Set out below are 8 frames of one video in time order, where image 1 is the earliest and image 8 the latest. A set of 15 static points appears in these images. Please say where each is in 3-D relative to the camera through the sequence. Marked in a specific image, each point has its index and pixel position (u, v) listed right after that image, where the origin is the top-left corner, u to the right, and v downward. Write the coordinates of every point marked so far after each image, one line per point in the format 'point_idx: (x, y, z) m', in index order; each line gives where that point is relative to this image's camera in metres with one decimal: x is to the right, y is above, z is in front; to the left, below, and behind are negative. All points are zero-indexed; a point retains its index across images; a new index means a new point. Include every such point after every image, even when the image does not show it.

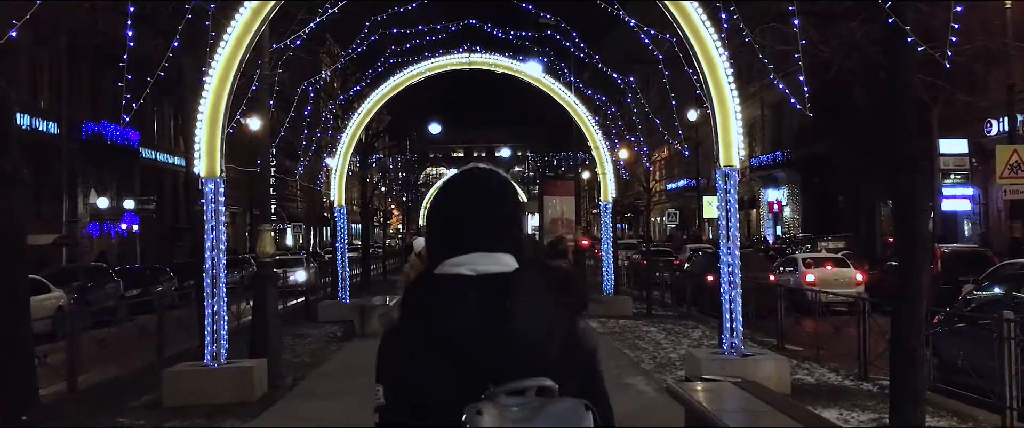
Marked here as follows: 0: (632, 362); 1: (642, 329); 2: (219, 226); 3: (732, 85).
0: (+1.6, -2.0, +11.4) m
1: (+2.4, -2.1, +15.7) m
2: (-3.3, -0.1, +9.6) m
3: (+2.4, +1.4, +9.4) m
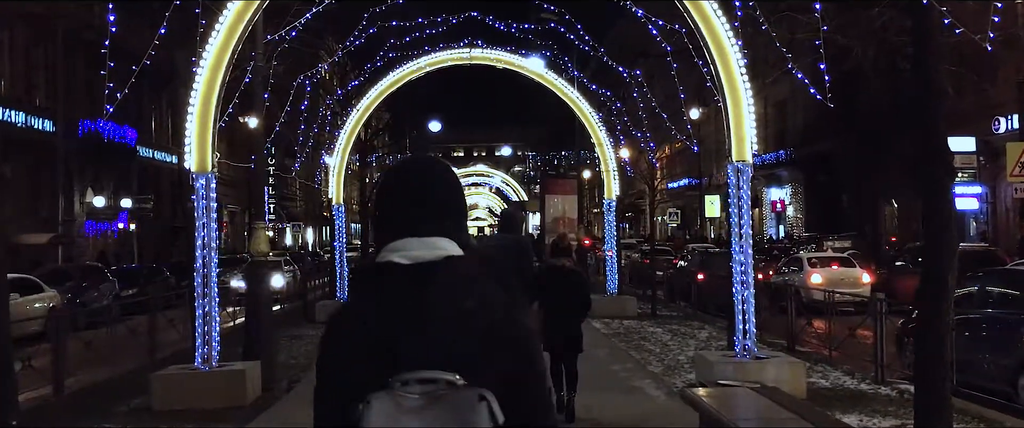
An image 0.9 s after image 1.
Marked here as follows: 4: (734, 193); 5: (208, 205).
0: (+1.7, -1.9, +11.0) m
1: (+2.4, -2.1, +15.3) m
2: (-3.2, -0.1, +9.2) m
3: (+2.5, +1.4, +9.0) m
4: (+2.4, +0.2, +9.2) m
5: (-3.3, +0.1, +9.2) m
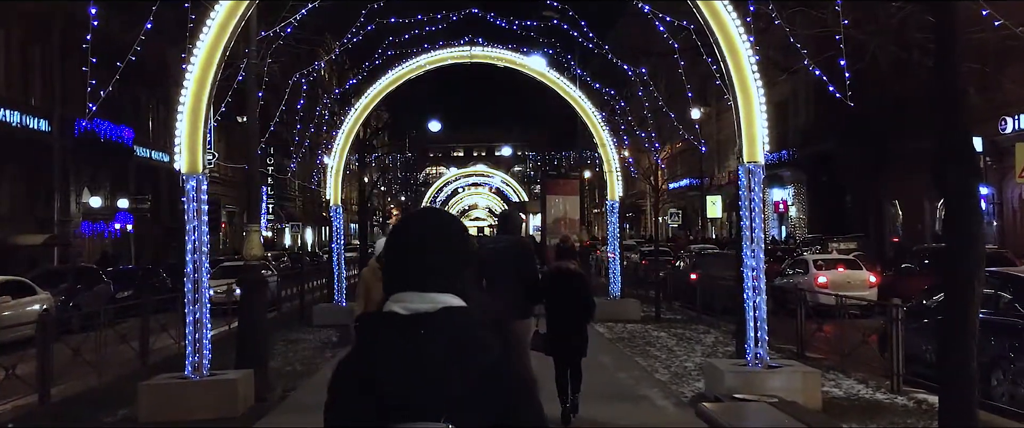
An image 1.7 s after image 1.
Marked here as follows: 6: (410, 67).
0: (+1.7, -2.0, +10.7) m
1: (+2.4, -2.1, +15.0) m
2: (-3.2, -0.1, +8.8) m
3: (+2.5, +1.4, +8.7) m
4: (+2.4, +0.2, +8.9) m
5: (-3.2, +0.1, +8.8) m
6: (-1.9, +2.7, +16.0) m
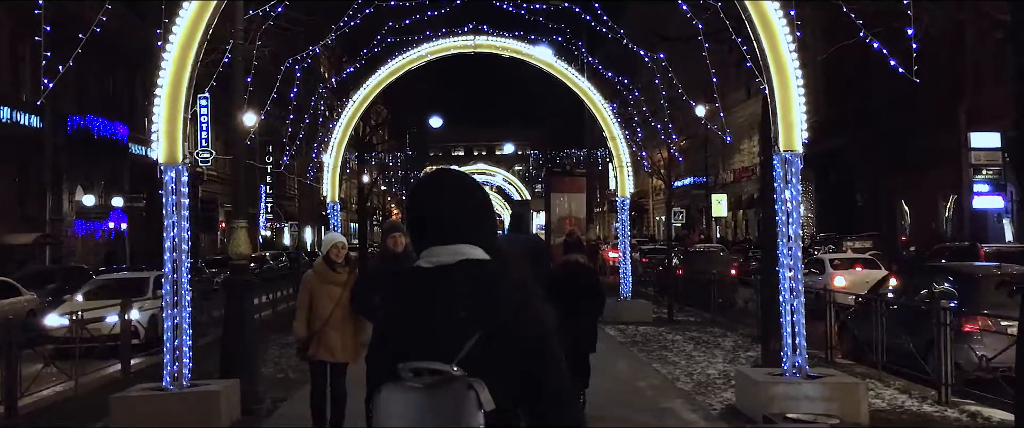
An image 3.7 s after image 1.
0: (+1.8, -1.9, +9.9) m
1: (+2.6, -2.1, +14.2) m
2: (-3.1, -0.1, +8.0) m
3: (+2.6, +1.4, +7.9) m
4: (+2.6, +0.2, +8.1) m
5: (-3.1, +0.1, +8.0) m
6: (-1.8, +2.8, +15.2) m
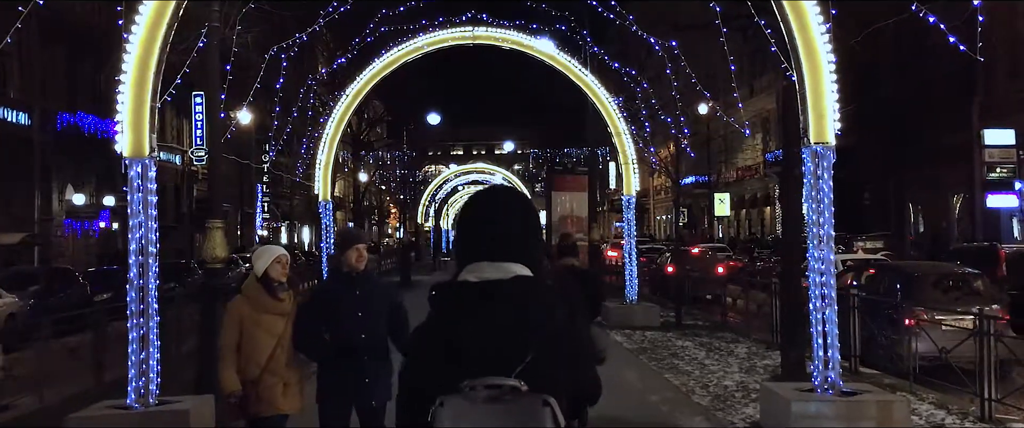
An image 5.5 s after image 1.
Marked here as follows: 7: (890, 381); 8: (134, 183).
0: (+1.8, -1.9, +9.1) m
1: (+2.6, -2.0, +13.4) m
2: (-3.1, -0.1, +7.3) m
3: (+2.6, +1.4, +7.1) m
4: (+2.6, +0.3, +7.3) m
5: (-3.1, +0.1, +7.3) m
6: (-1.8, +2.8, +14.4) m
7: (+4.5, -2.0, +10.1) m
8: (-3.2, +0.3, +7.2) m
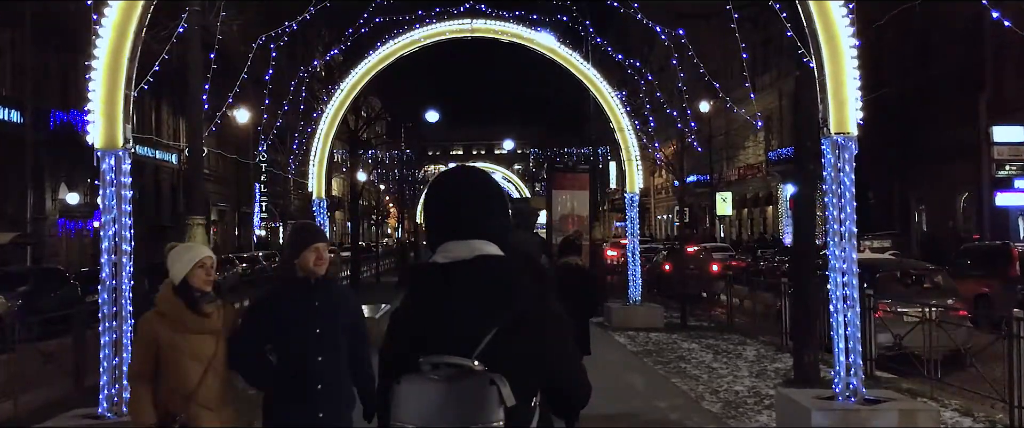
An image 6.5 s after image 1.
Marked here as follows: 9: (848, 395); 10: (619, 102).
0: (+1.8, -1.9, +8.7) m
1: (+2.6, -2.0, +13.0) m
2: (-3.1, 0.0, +6.8) m
3: (+2.6, +1.5, +6.6) m
4: (+2.6, +0.3, +6.8) m
5: (-3.1, +0.2, +6.8) m
6: (-1.8, +2.8, +14.0) m
7: (+4.5, -1.9, +9.6) m
8: (-3.2, +0.3, +6.8) m
9: (+2.7, -1.4, +6.8) m
10: (+2.0, +2.1, +15.8) m
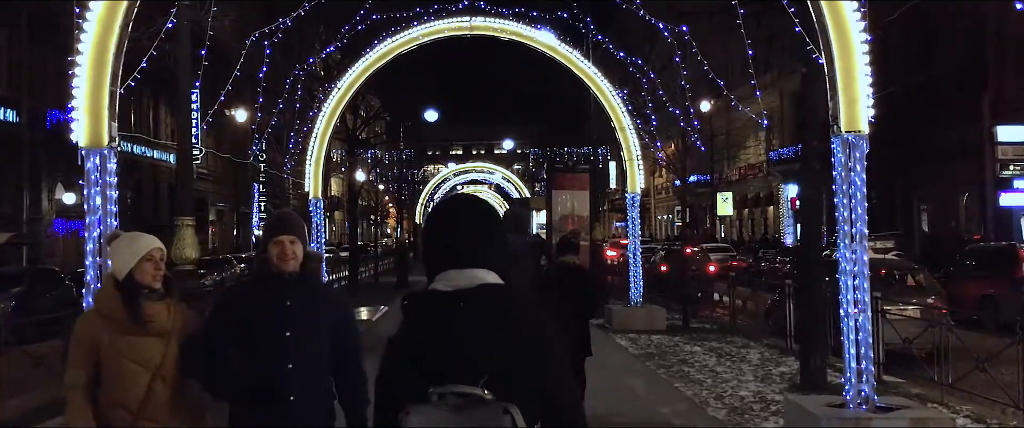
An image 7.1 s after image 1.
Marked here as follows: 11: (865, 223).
0: (+1.8, -1.9, +8.4) m
1: (+2.6, -2.0, +12.7) m
2: (-3.1, 0.0, +6.6) m
3: (+2.6, +1.5, +6.4) m
4: (+2.6, +0.3, +6.6) m
5: (-3.1, +0.2, +6.6) m
6: (-1.8, +2.8, +13.7) m
7: (+4.5, -1.9, +9.4) m
8: (-3.2, +0.3, +6.5) m
9: (+2.7, -1.4, +6.5) m
10: (+2.0, +2.1, +15.5) m
11: (+2.7, -0.1, +6.5) m
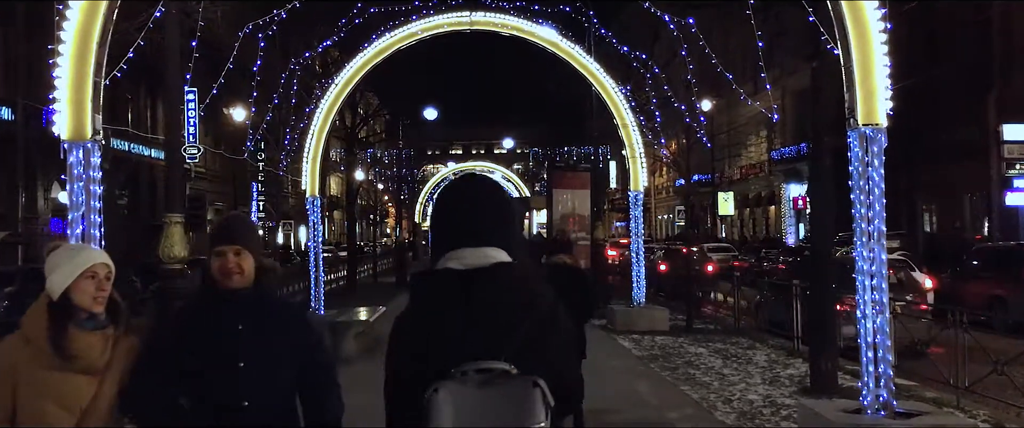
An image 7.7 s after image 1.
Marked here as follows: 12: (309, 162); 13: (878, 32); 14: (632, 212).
0: (+1.8, -1.9, +8.1) m
1: (+2.6, -2.0, +12.4) m
2: (-3.1, 0.0, +6.3) m
3: (+2.6, +1.5, +6.1) m
4: (+2.6, +0.3, +6.3) m
5: (-3.1, +0.2, +6.3) m
6: (-1.8, +2.8, +13.5) m
7: (+4.5, -1.9, +9.1) m
8: (-3.2, +0.3, +6.2) m
9: (+2.7, -1.4, +6.3) m
10: (+2.0, +2.1, +15.2) m
11: (+2.7, -0.1, +6.2) m
12: (-3.5, +0.9, +14.7) m
13: (+2.6, +1.3, +6.2) m
14: (+2.3, 0.0, +16.6) m
